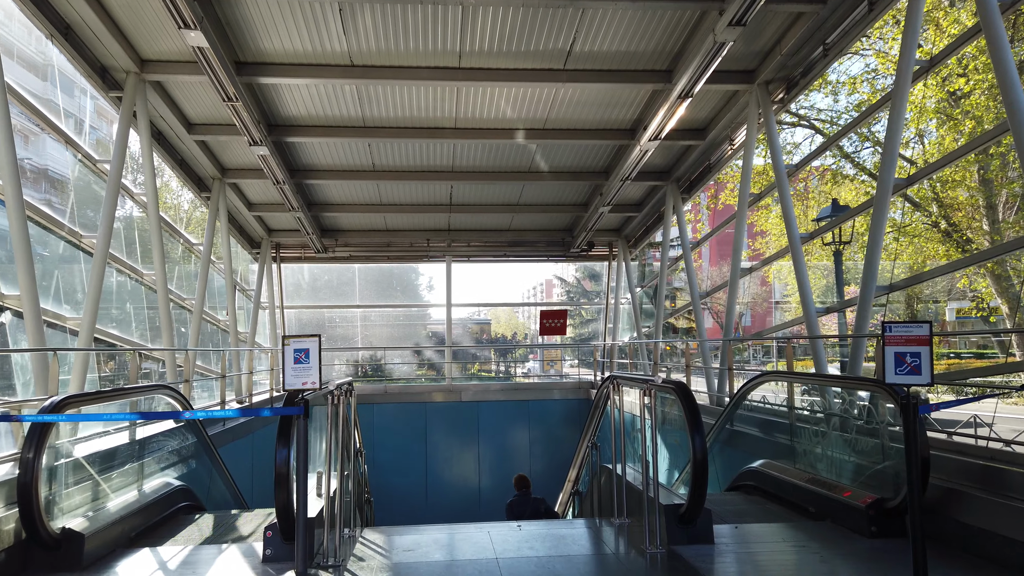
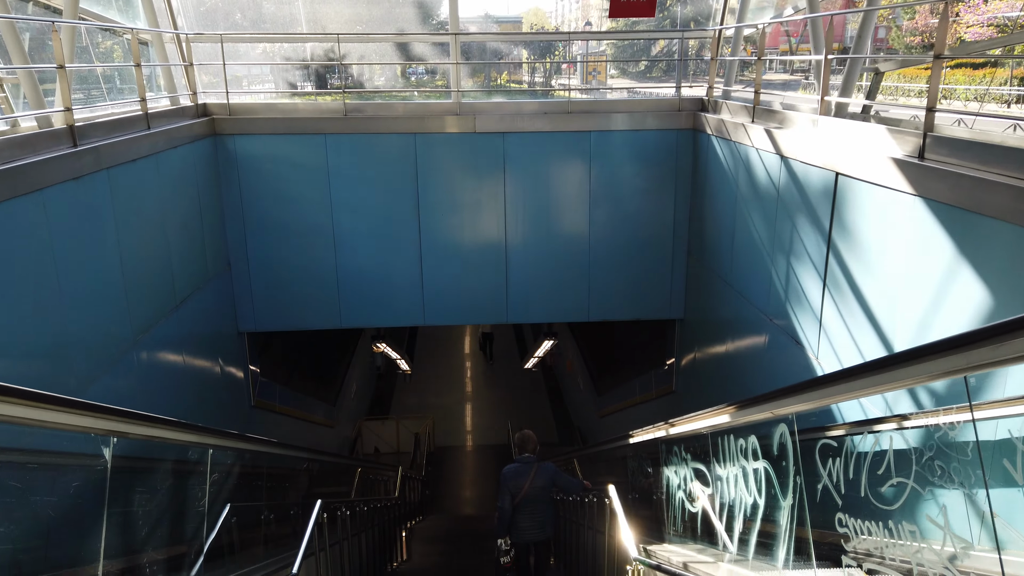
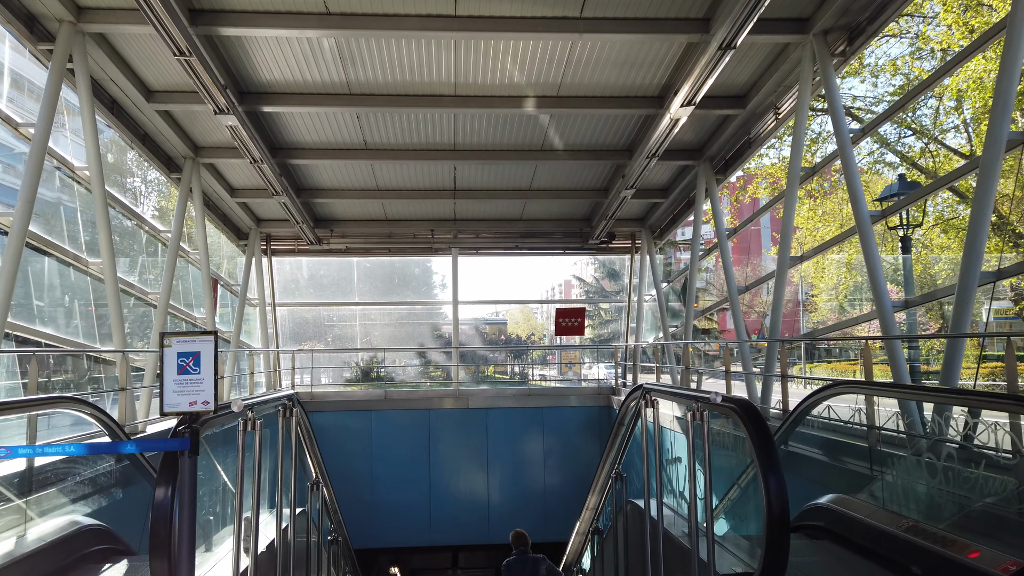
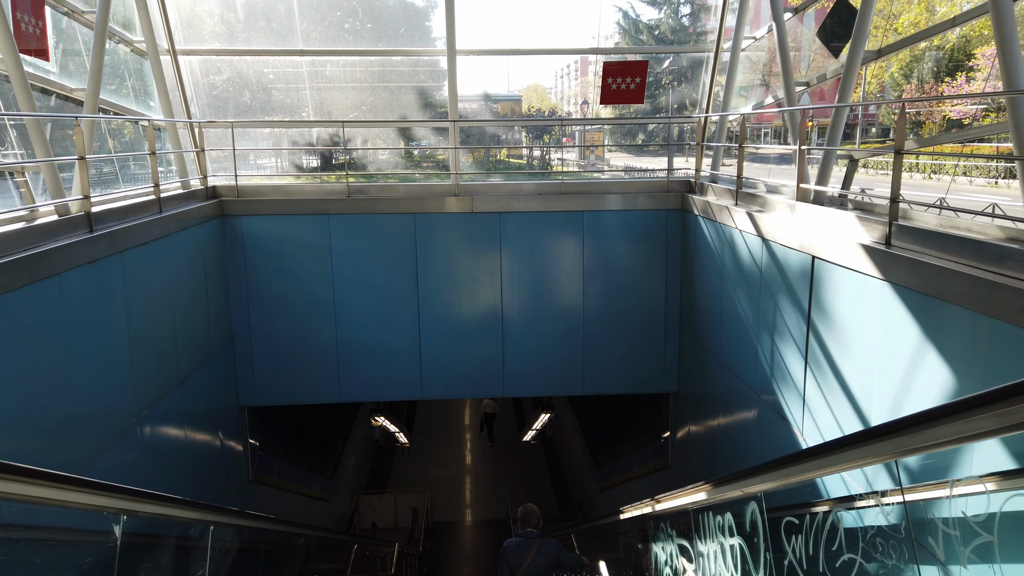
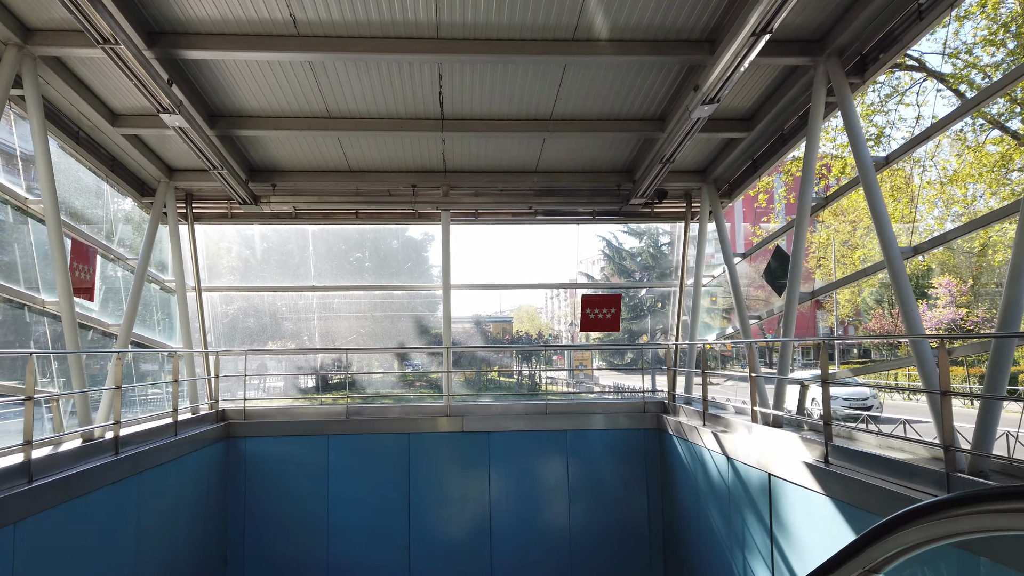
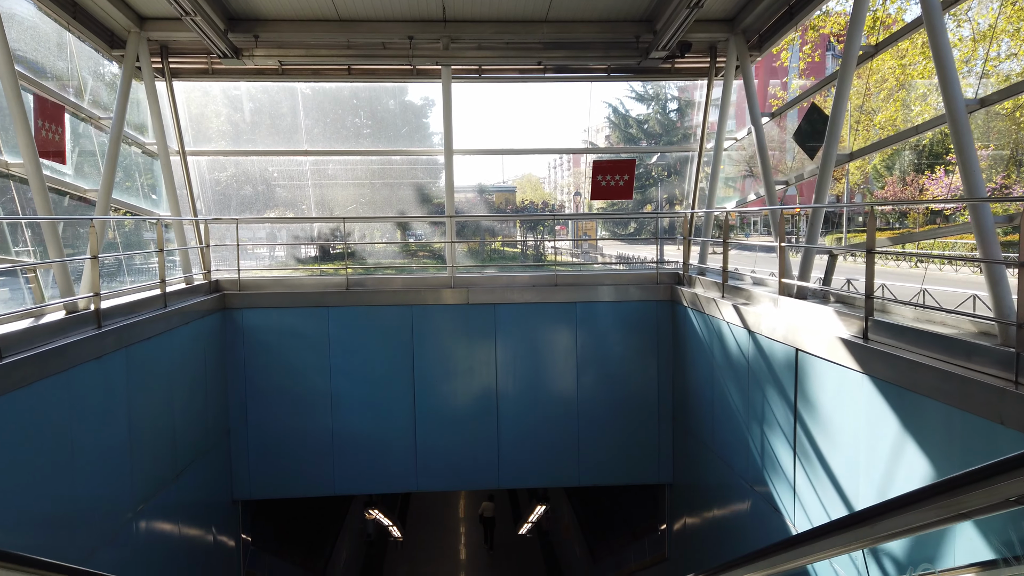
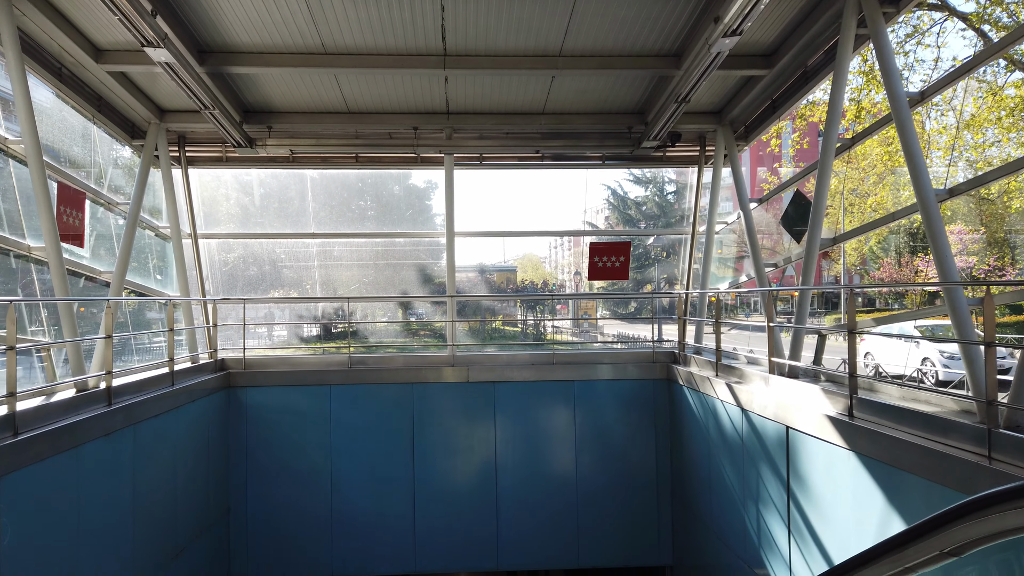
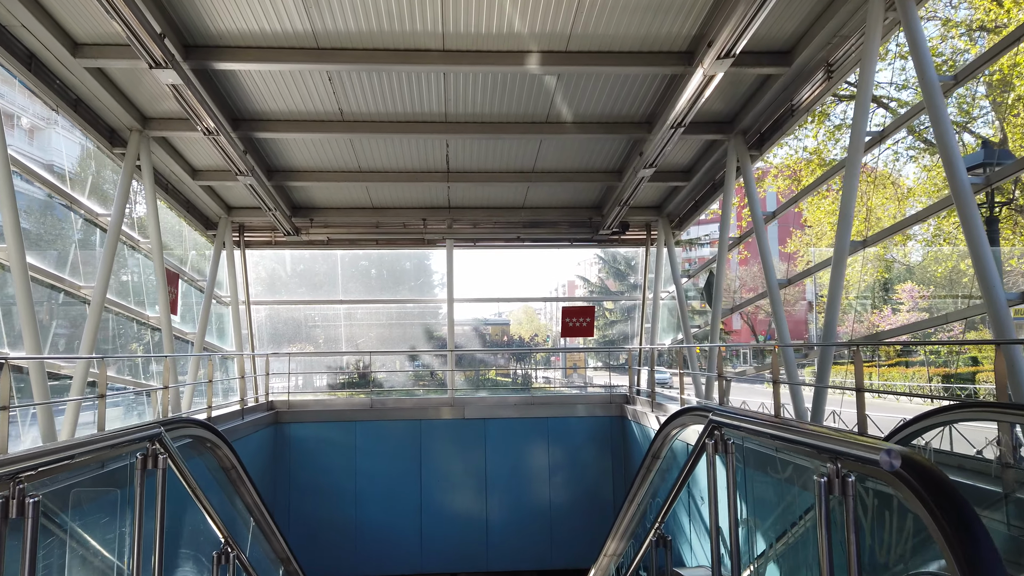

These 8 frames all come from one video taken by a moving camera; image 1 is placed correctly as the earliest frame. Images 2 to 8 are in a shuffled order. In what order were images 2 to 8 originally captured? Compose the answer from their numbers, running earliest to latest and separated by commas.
3, 8, 5, 7, 6, 4, 2
